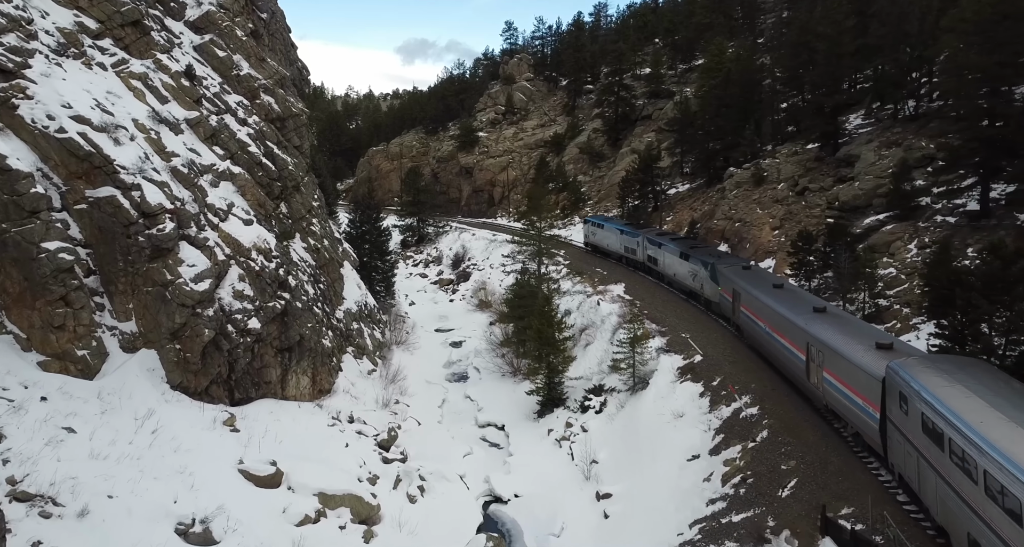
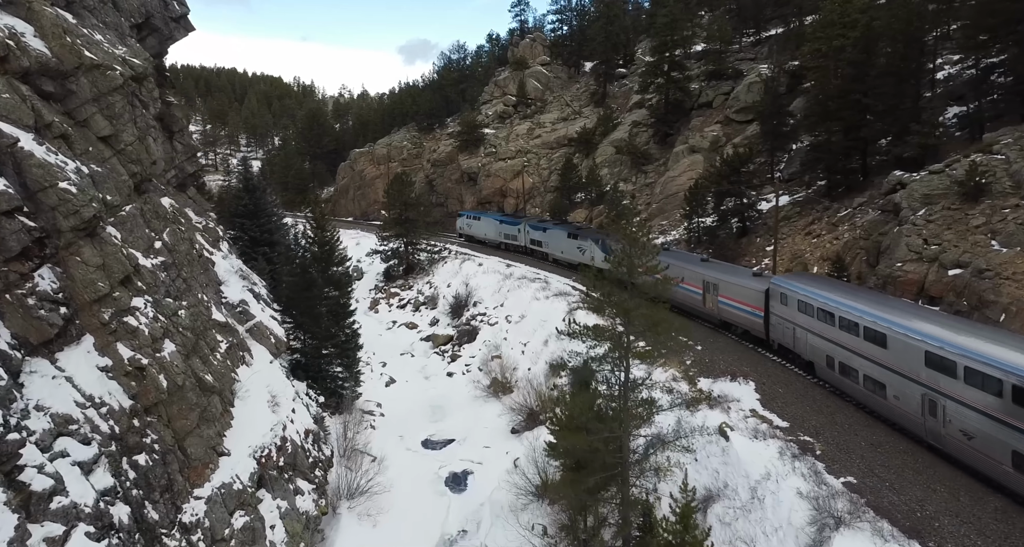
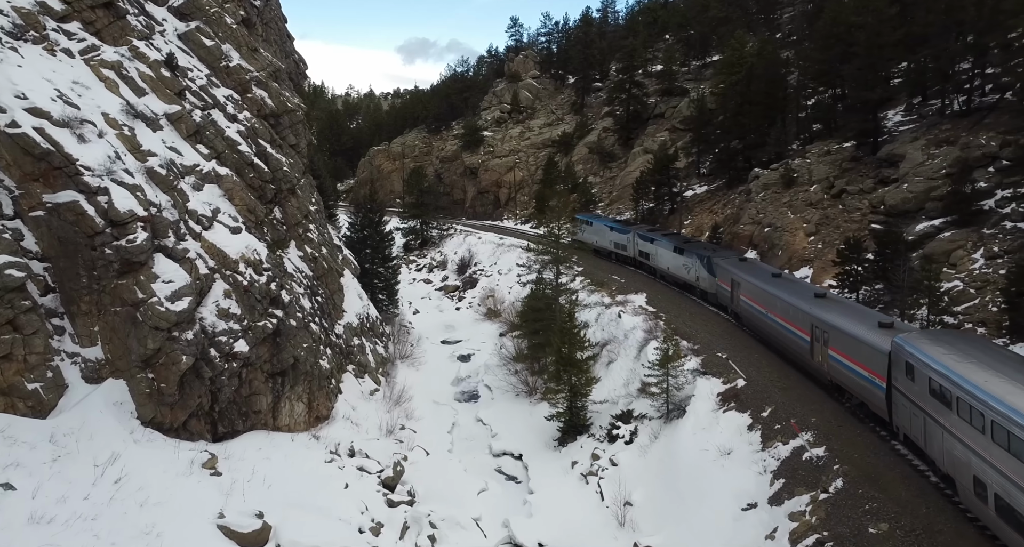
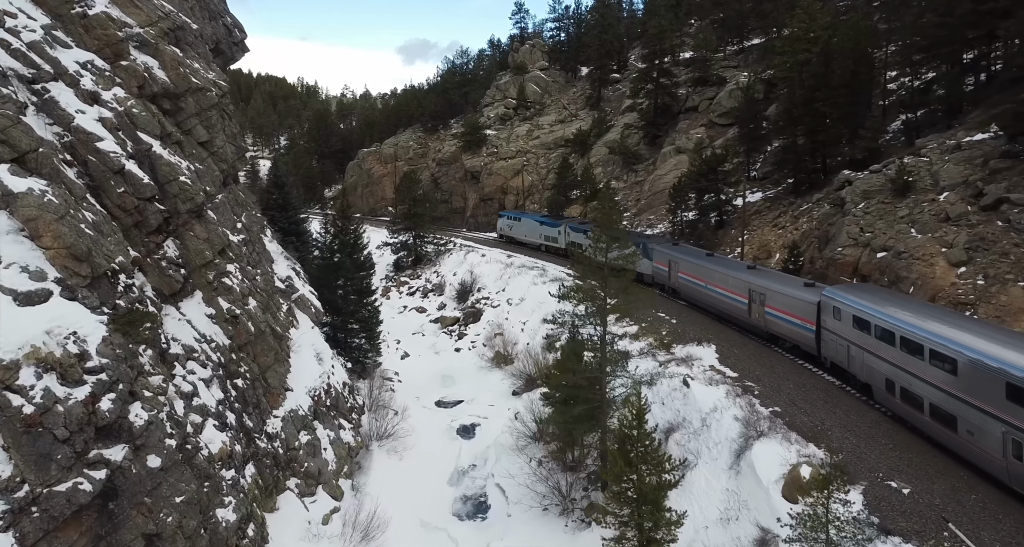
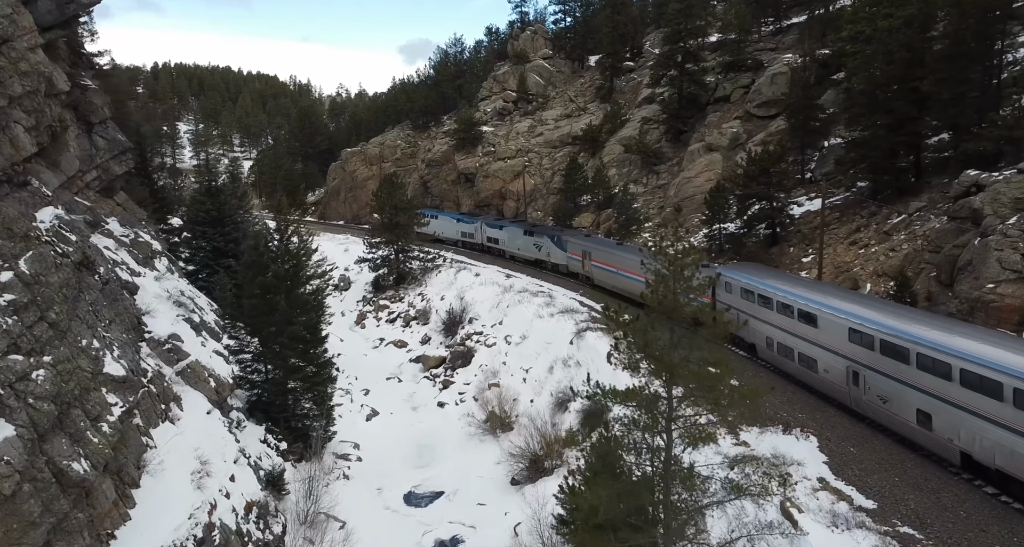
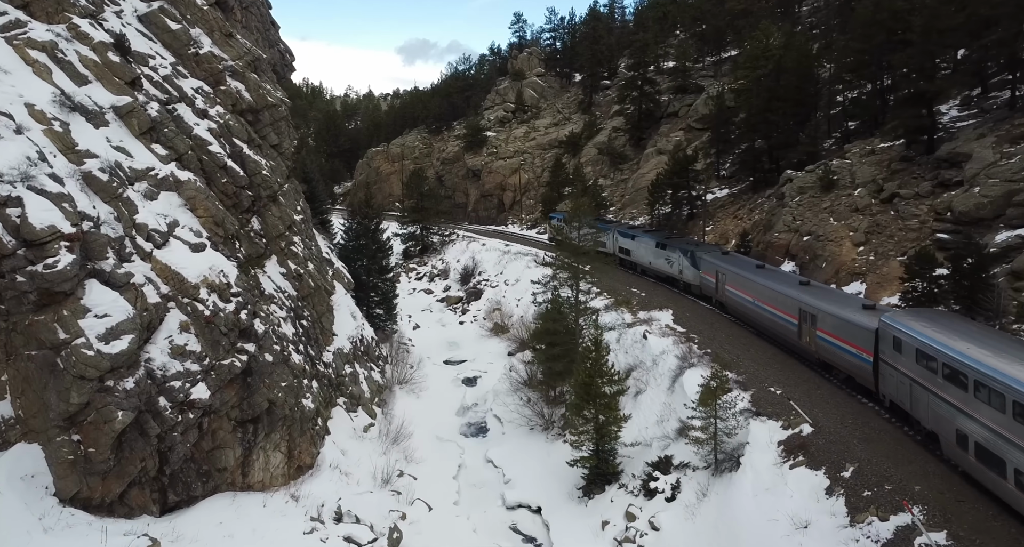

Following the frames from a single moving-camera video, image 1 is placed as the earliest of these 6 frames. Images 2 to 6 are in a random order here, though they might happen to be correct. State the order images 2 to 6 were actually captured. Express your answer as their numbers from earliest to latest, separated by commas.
3, 6, 4, 2, 5
